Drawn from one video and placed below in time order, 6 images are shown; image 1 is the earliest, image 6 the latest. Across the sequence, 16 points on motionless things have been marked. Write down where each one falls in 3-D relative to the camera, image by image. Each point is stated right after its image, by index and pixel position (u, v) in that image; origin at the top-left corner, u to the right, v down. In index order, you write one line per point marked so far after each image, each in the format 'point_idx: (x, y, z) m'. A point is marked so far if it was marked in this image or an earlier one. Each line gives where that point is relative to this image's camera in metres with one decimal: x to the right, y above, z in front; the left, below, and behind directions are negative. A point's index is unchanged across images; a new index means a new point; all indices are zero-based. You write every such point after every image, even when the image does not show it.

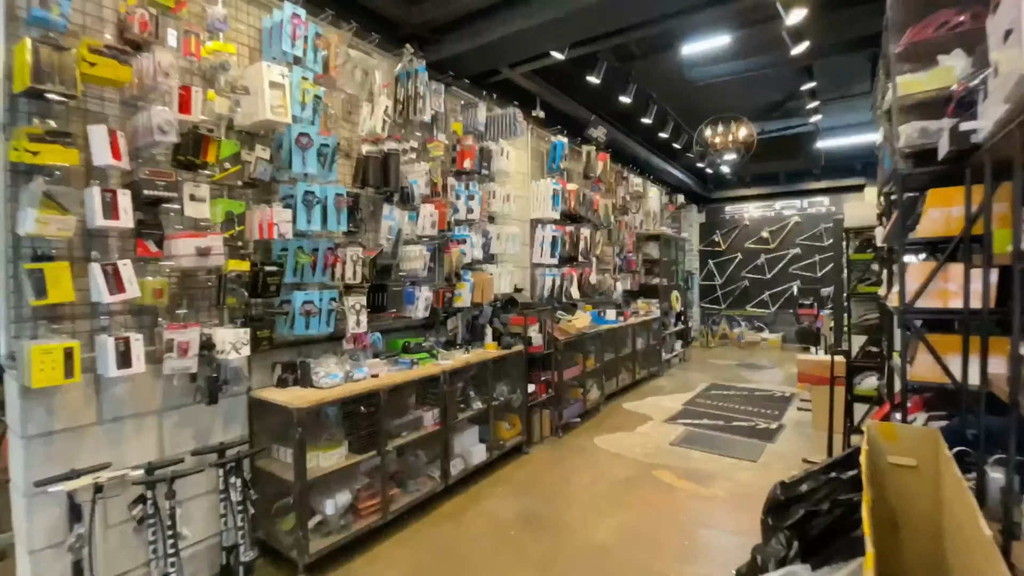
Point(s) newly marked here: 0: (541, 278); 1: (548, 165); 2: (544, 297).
0: (+0.3, +0.1, +4.9) m
1: (+0.4, +1.3, +5.0) m
2: (+0.3, -0.1, +4.9) m
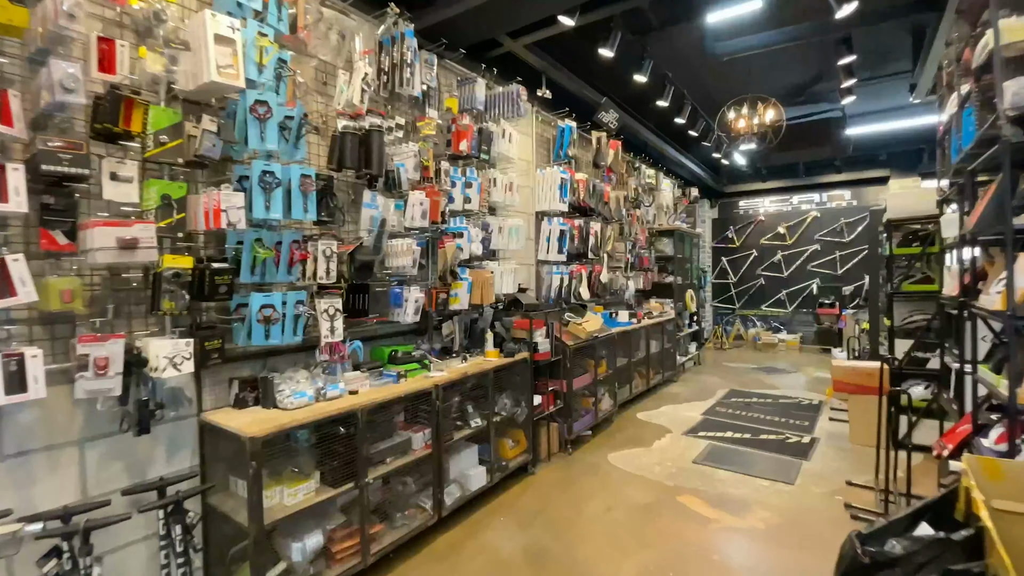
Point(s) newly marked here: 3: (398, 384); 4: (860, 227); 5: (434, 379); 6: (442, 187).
0: (+0.3, +0.1, +4.5) m
1: (+0.4, +1.3, +4.6) m
2: (+0.4, -0.1, +4.5) m
3: (-0.6, -0.5, +2.7) m
4: (+6.4, +1.1, +9.1) m
5: (-0.5, -0.5, +2.9) m
6: (-0.5, +0.7, +3.2) m
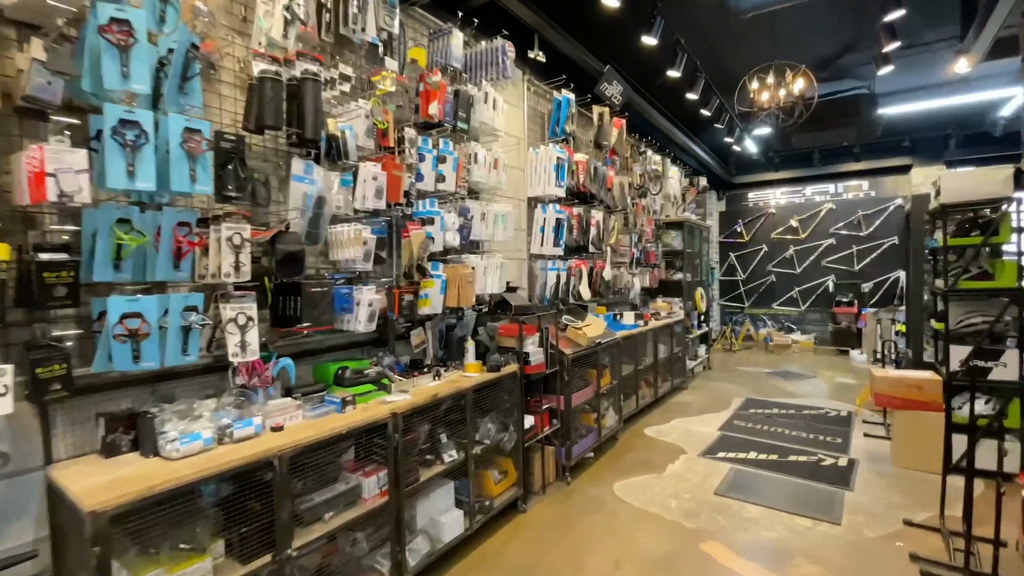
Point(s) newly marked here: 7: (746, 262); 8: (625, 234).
0: (+0.2, +0.1, +3.8) m
1: (+0.3, +1.3, +3.9) m
2: (+0.3, -0.1, +3.8) m
3: (-0.7, -0.5, +2.1) m
4: (+6.3, +1.2, +8.5) m
5: (-0.5, -0.5, +2.2) m
6: (-0.6, +0.7, +2.5) m
7: (+4.6, +0.5, +9.6) m
8: (+1.2, +0.6, +5.1) m
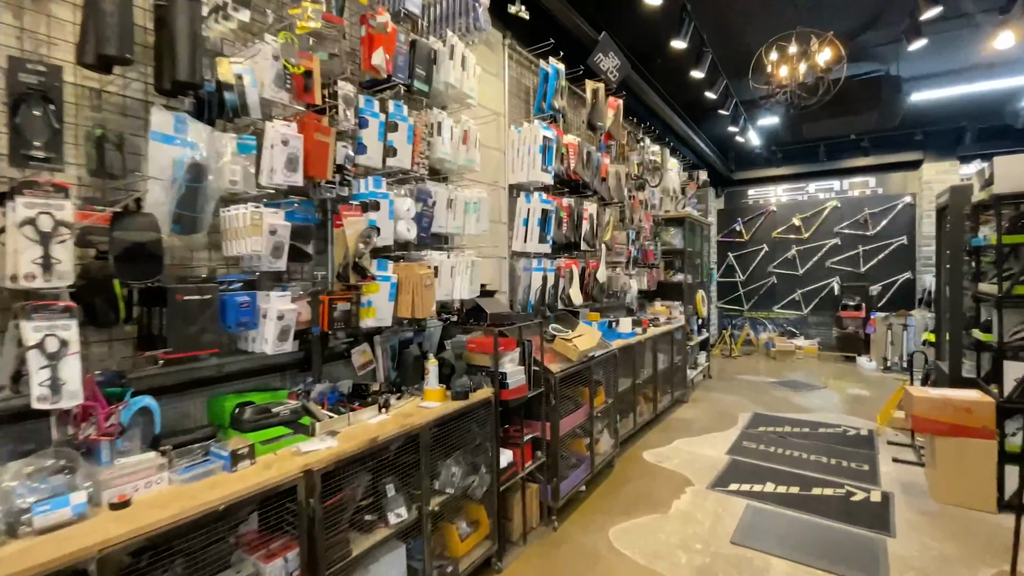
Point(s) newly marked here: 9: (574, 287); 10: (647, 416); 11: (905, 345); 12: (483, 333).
0: (+0.1, +0.1, +3.2) m
1: (+0.2, +1.3, +3.3) m
2: (+0.1, -0.1, +3.2) m
3: (-0.8, -0.6, +1.5) m
4: (+6.1, +1.1, +8.0) m
5: (-0.7, -0.6, +1.6) m
6: (-0.7, +0.6, +1.9) m
7: (+4.4, +0.5, +9.1) m
8: (+1.0, +0.5, +4.5) m
9: (+0.5, 0.0, +3.6) m
10: (+1.2, -1.2, +4.5) m
11: (+5.6, -0.8, +6.9) m
12: (-0.2, -0.2, +2.4) m
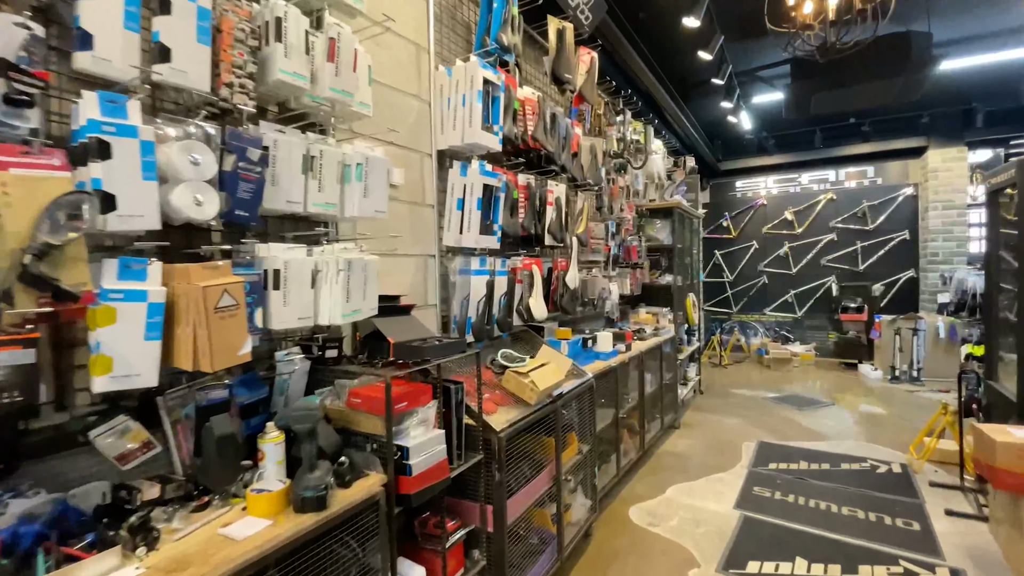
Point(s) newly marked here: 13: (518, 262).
0: (-0.2, 0.0, +2.2) m
1: (-0.2, +1.2, +2.3) m
2: (-0.2, -0.2, +2.3) m
3: (-1.1, -0.6, +0.5) m
4: (+5.6, +1.1, +7.2) m
5: (-0.9, -0.6, +0.6) m
6: (-0.9, +0.6, +0.9) m
7: (+3.8, +0.5, +8.3) m
8: (+0.6, +0.5, +3.6) m
9: (+0.1, 0.0, +2.6) m
10: (+0.9, -1.2, +3.5) m
11: (+5.1, -0.8, +6.1) m
12: (-0.4, -0.3, +1.4) m
13: (0.0, +0.1, +2.6) m
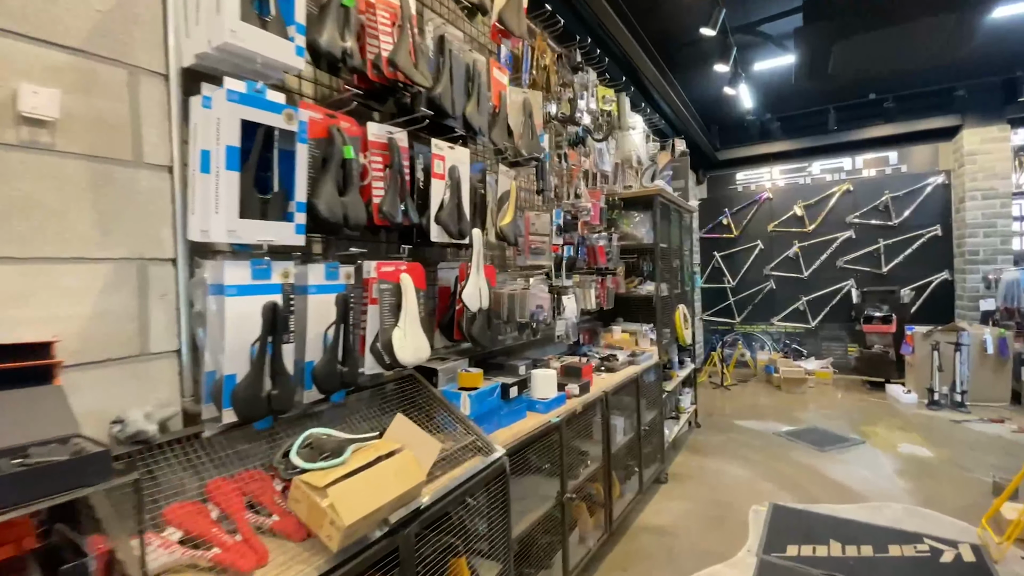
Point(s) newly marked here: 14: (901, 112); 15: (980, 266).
0: (-0.7, 0.0, +1.3) m
1: (-0.7, +1.1, +1.4) m
2: (-0.7, -0.2, +1.3) m
3: (-1.6, -0.7, -0.5) m
4: (+5.1, +1.1, +6.2) m
5: (-1.4, -0.7, -0.4) m
6: (-1.4, +0.5, -0.1) m
7: (+3.4, +0.4, +7.3) m
8: (+0.2, +0.4, +2.6) m
9: (-0.3, -0.1, +1.7) m
10: (+0.4, -1.3, +2.5) m
11: (+4.7, -0.9, +5.1) m
12: (-0.9, -0.3, +0.4) m
13: (-0.5, +0.1, +1.6) m
14: (+5.0, +2.3, +6.3) m
15: (+5.4, +0.3, +5.6) m
